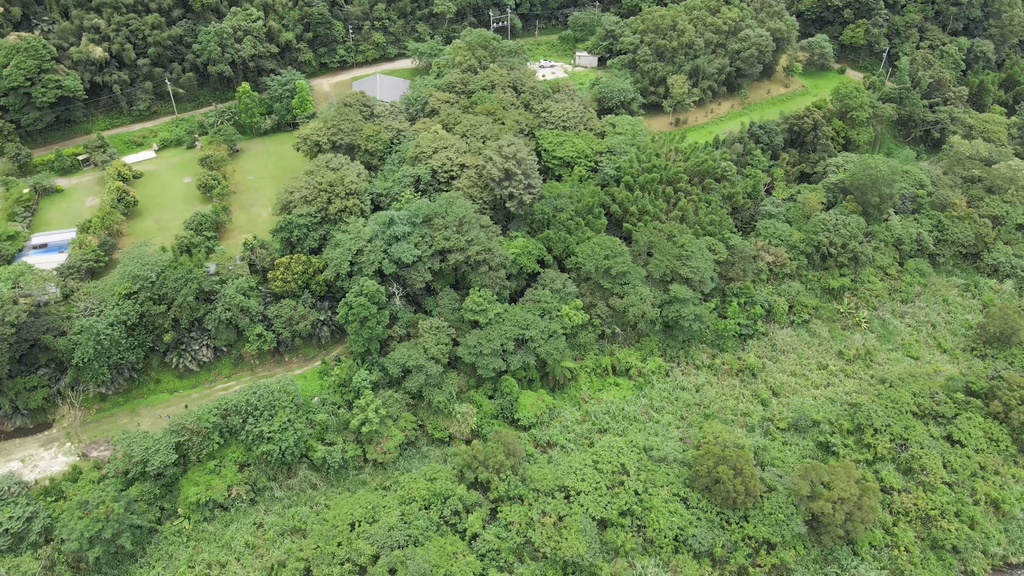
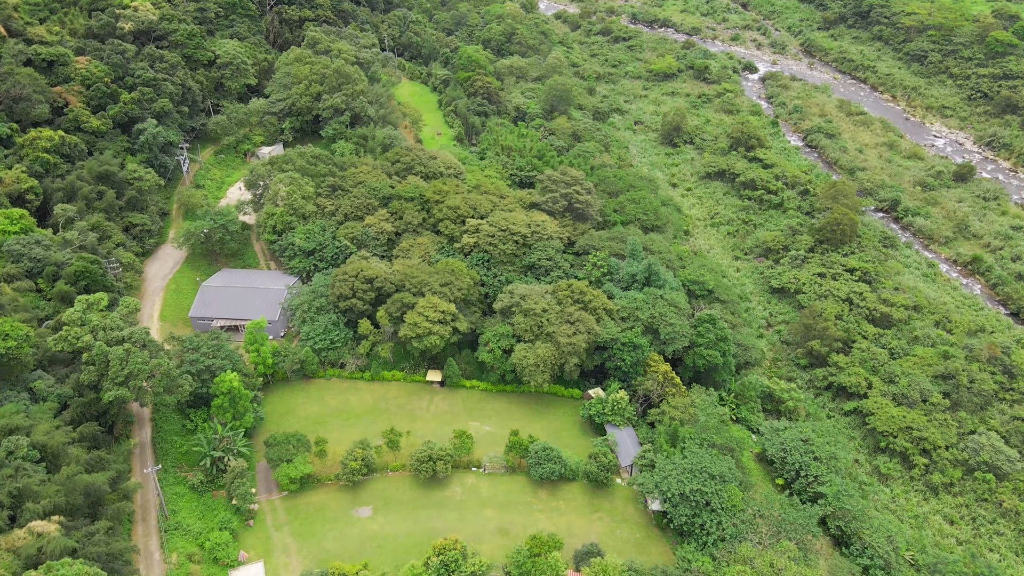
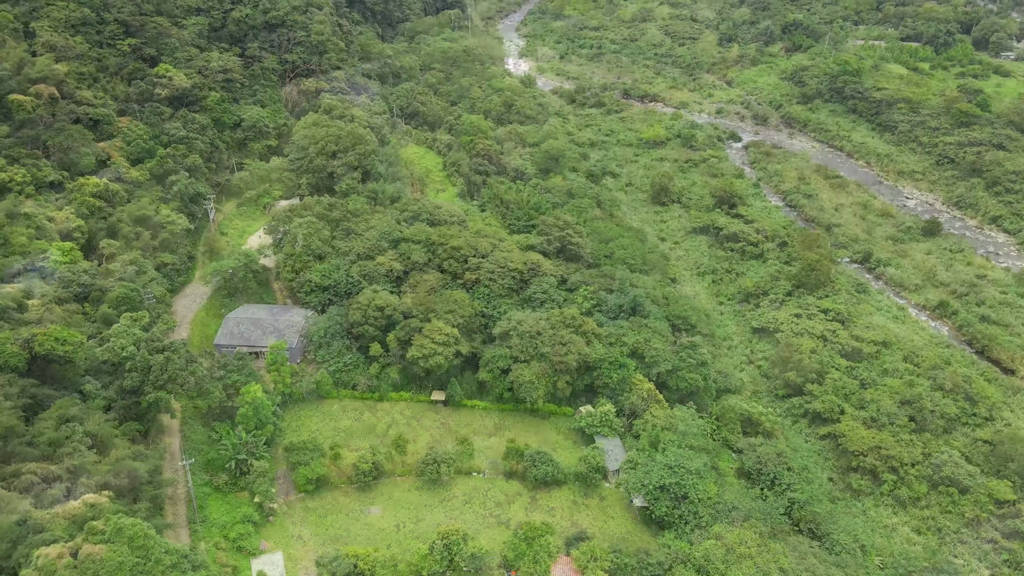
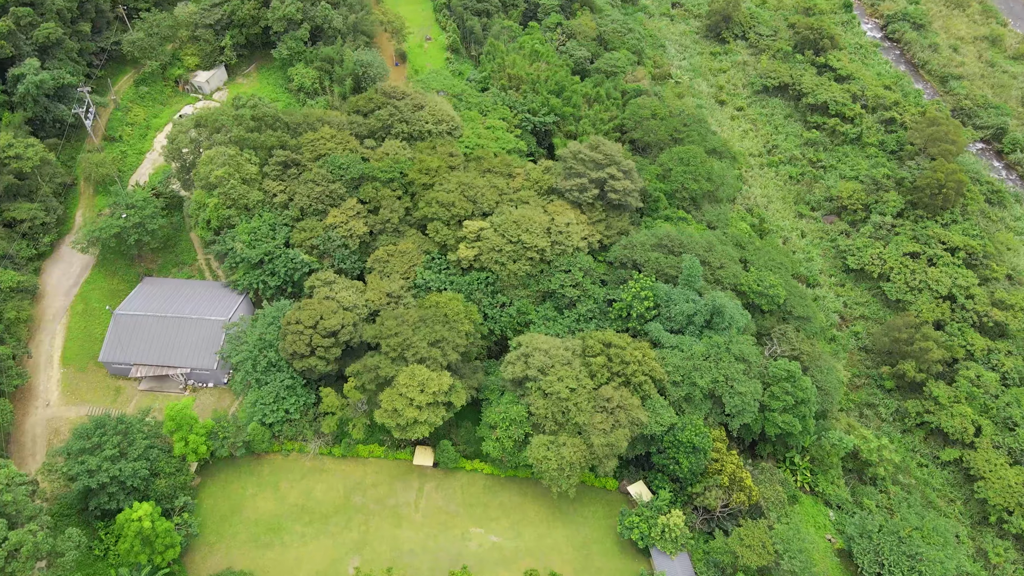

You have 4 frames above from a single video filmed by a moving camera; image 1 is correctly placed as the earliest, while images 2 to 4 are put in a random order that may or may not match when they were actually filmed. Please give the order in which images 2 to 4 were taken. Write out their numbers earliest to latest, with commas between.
3, 2, 4
